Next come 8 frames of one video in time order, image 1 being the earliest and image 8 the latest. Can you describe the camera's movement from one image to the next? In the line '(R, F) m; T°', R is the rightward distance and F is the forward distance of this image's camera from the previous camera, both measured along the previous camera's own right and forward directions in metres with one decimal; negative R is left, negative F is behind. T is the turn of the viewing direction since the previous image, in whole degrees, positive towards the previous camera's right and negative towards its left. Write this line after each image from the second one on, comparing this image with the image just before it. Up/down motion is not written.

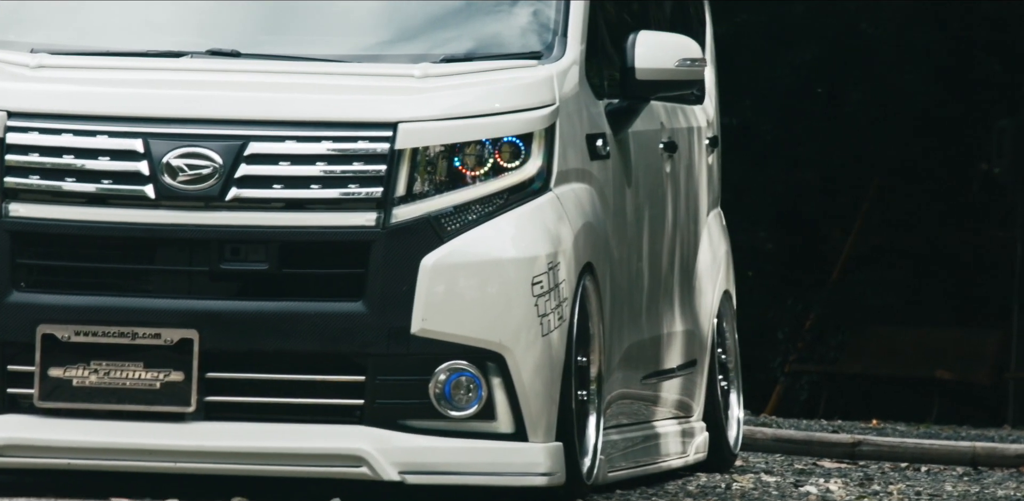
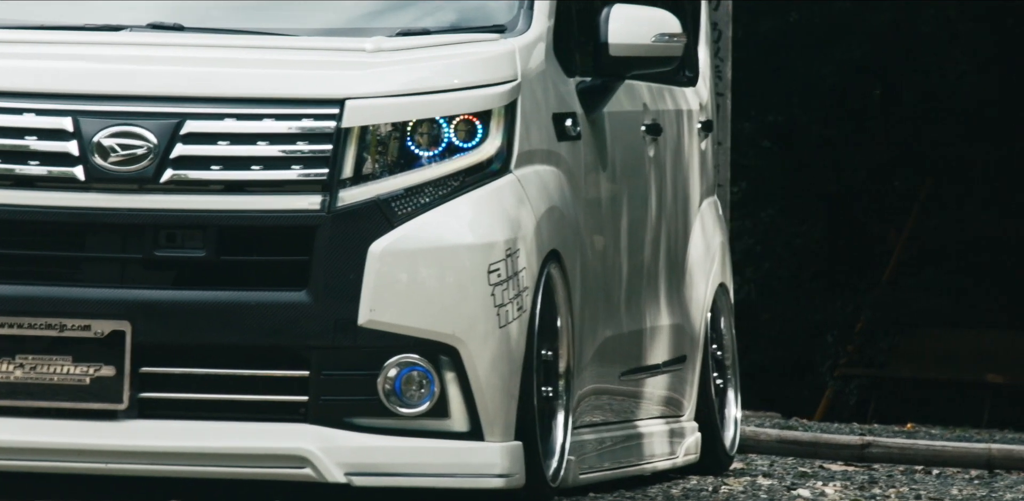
(+0.1, +0.4) m; -1°
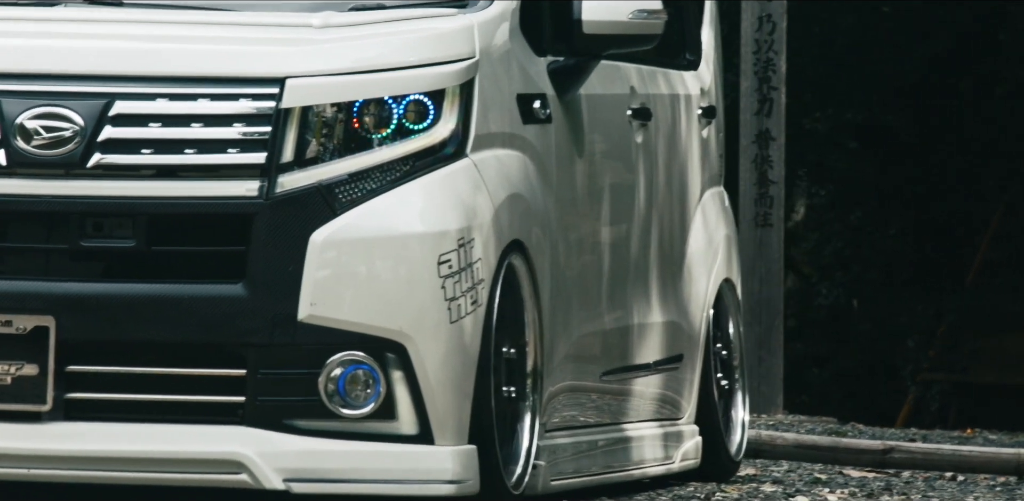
(+0.2, +0.4) m; -2°
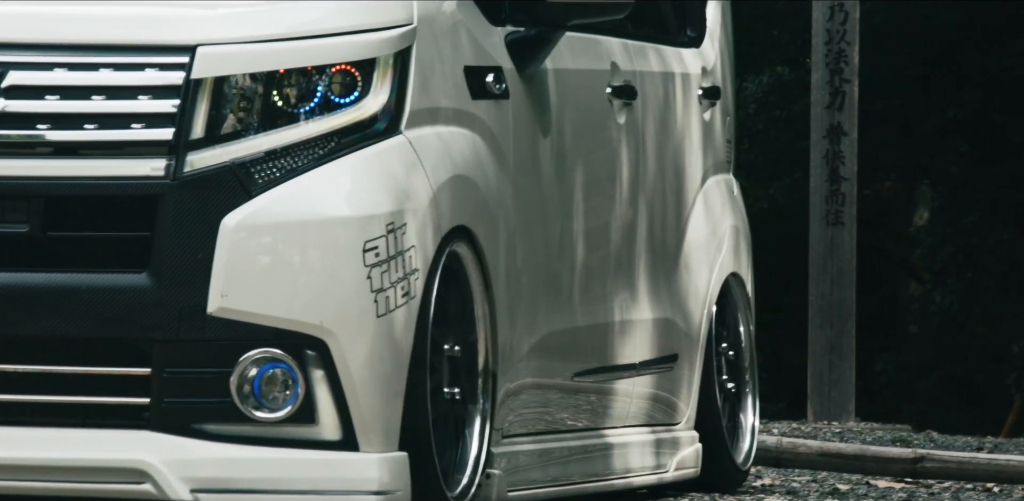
(+0.2, +0.5) m; -2°
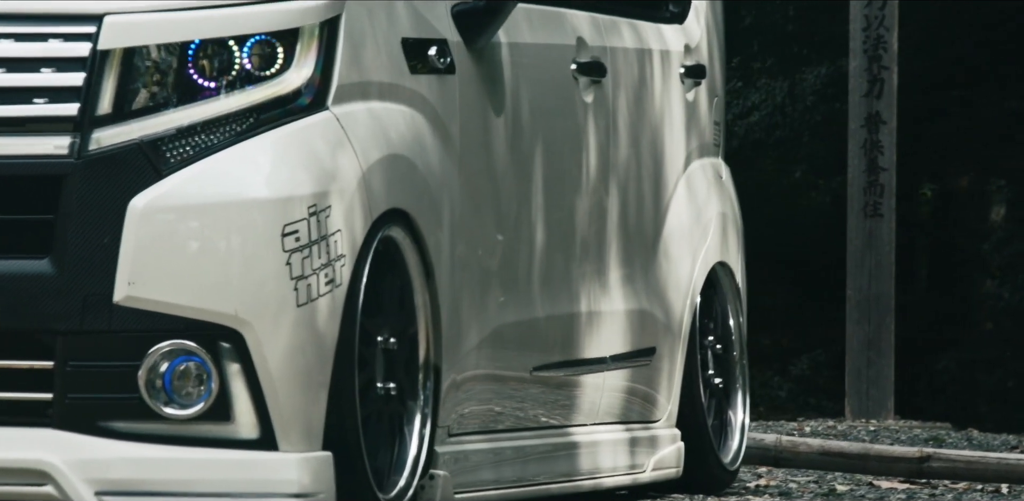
(+0.2, +0.3) m; -1°
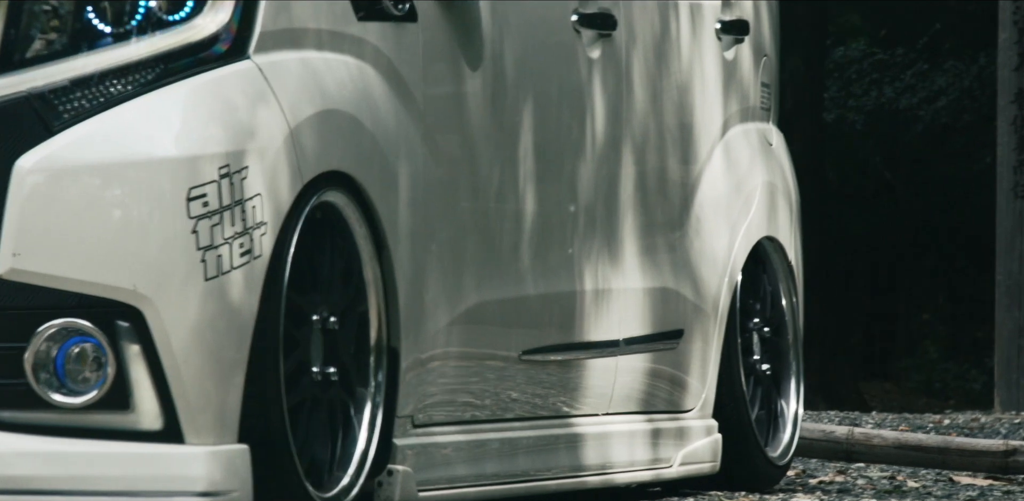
(+0.3, +0.5) m; -3°
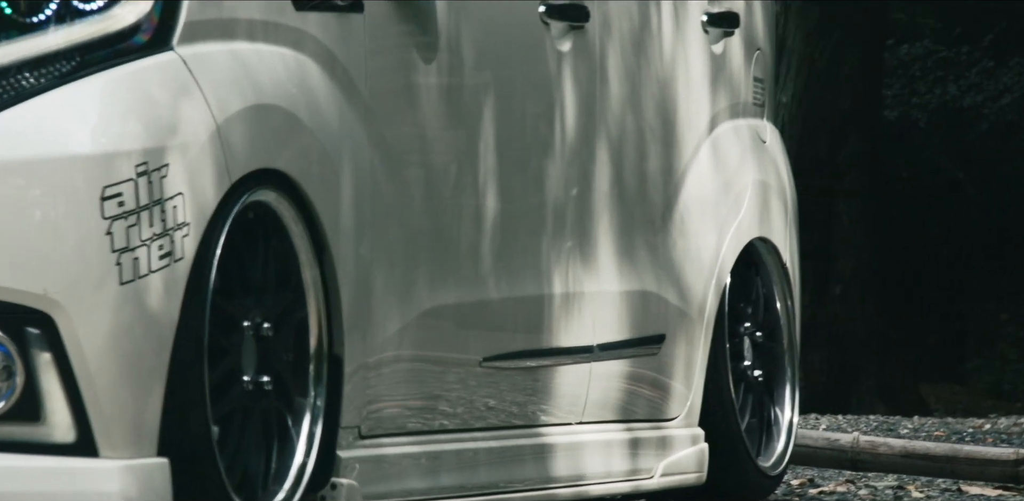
(+0.1, +0.2) m; -1°
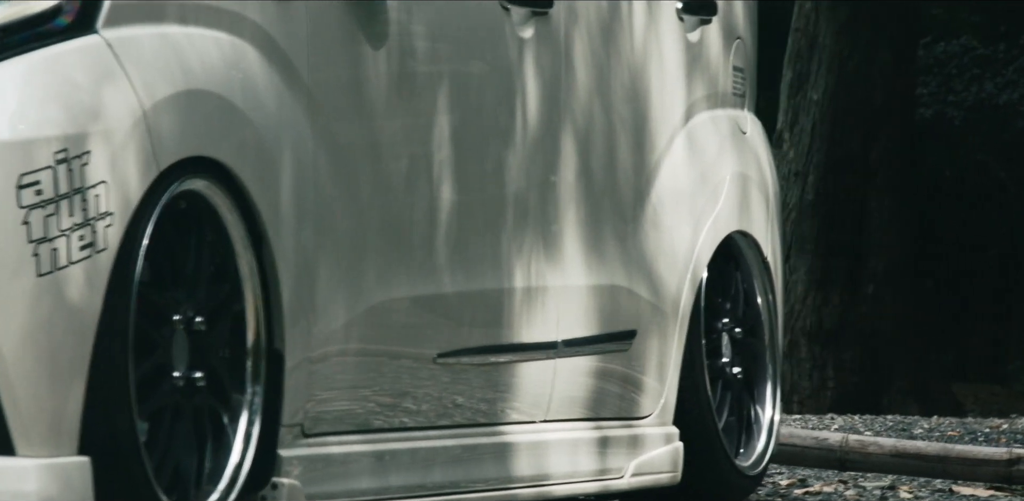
(+0.1, +0.1) m; -1°
